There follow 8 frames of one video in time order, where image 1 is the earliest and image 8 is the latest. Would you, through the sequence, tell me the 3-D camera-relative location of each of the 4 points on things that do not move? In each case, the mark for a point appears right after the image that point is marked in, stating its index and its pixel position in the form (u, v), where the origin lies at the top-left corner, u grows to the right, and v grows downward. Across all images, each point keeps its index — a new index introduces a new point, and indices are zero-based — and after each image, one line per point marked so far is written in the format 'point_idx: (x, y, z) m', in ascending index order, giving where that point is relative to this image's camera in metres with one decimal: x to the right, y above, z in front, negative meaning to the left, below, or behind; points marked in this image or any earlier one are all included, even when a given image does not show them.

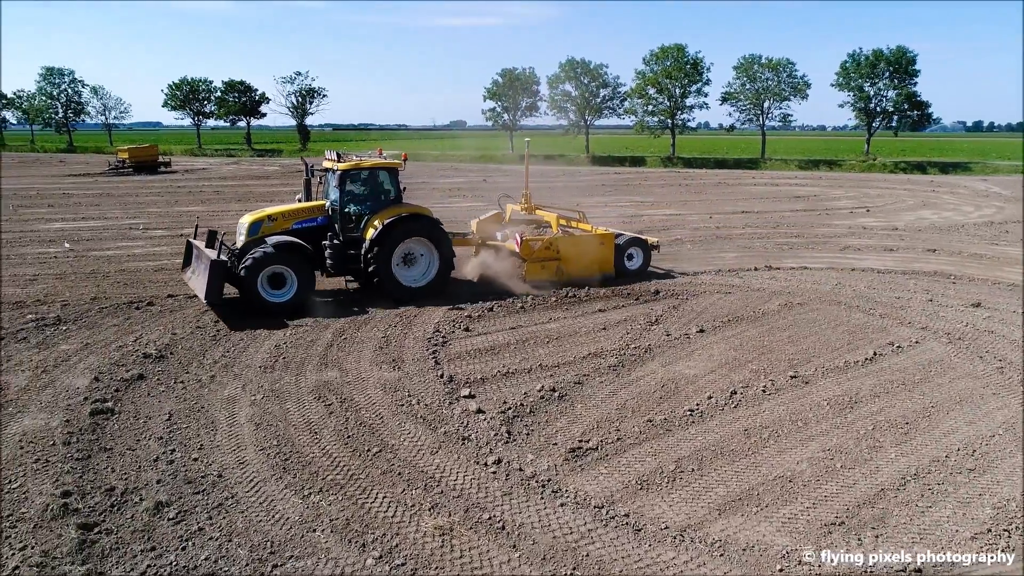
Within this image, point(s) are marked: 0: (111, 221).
0: (-10.3, +1.7, +18.7) m
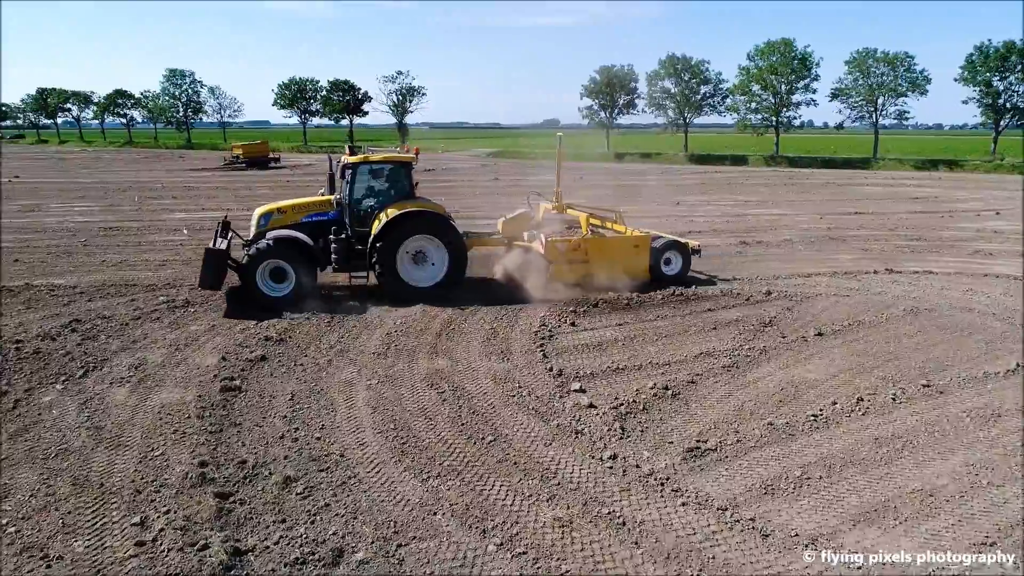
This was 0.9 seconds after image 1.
0: (-7.6, +2.1, +19.7) m
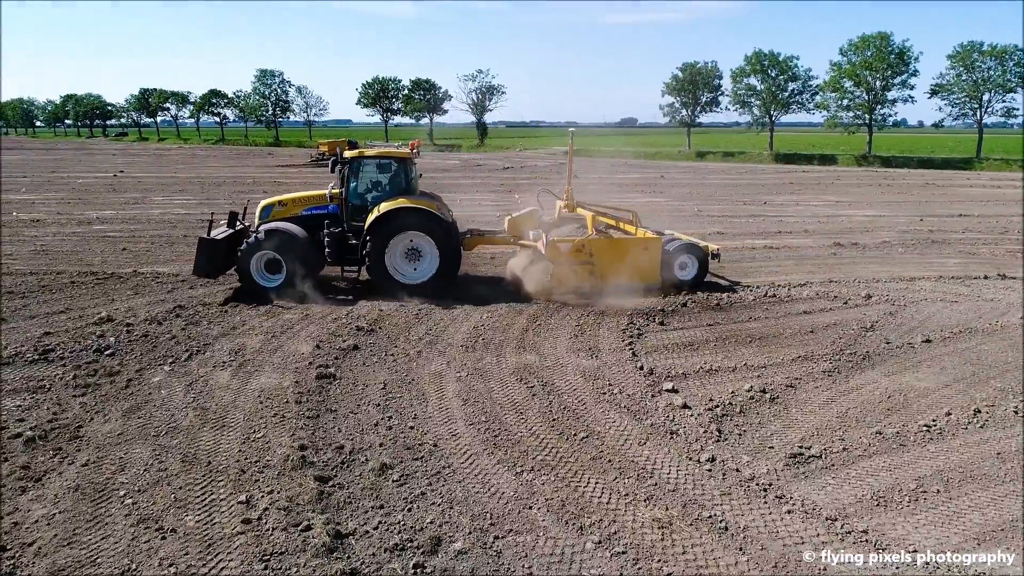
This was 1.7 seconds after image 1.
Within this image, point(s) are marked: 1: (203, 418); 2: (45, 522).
0: (-5.4, +2.3, +20.3) m
1: (-2.4, -1.0, +5.7) m
2: (-2.7, -1.4, +4.2) m
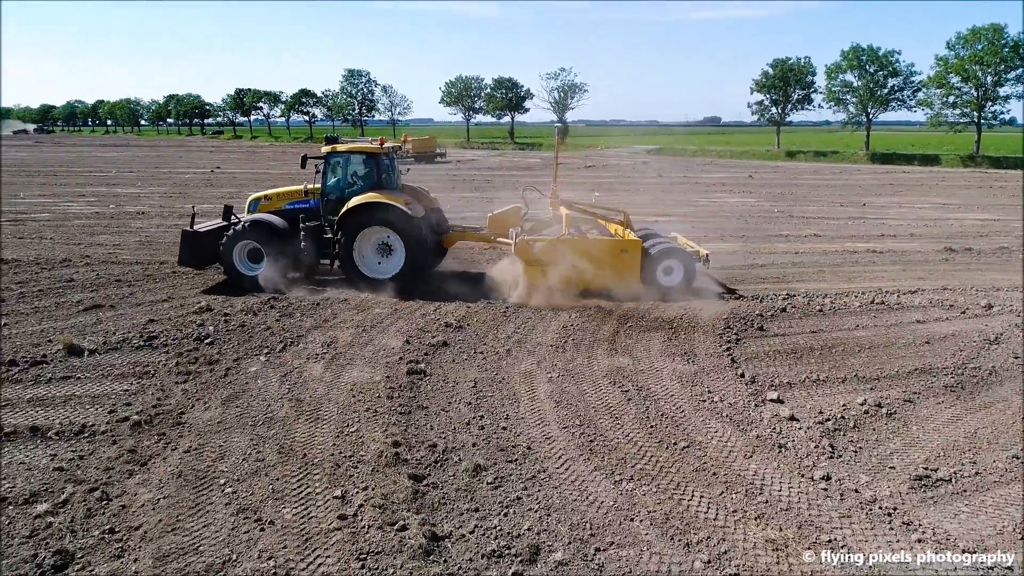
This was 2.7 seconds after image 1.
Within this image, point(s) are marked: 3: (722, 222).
0: (-3.1, +2.4, +20.6) m
1: (-1.7, -1.0, +5.7) m
2: (-2.2, -1.3, +4.3) m
3: (+4.9, +1.5, +16.8) m
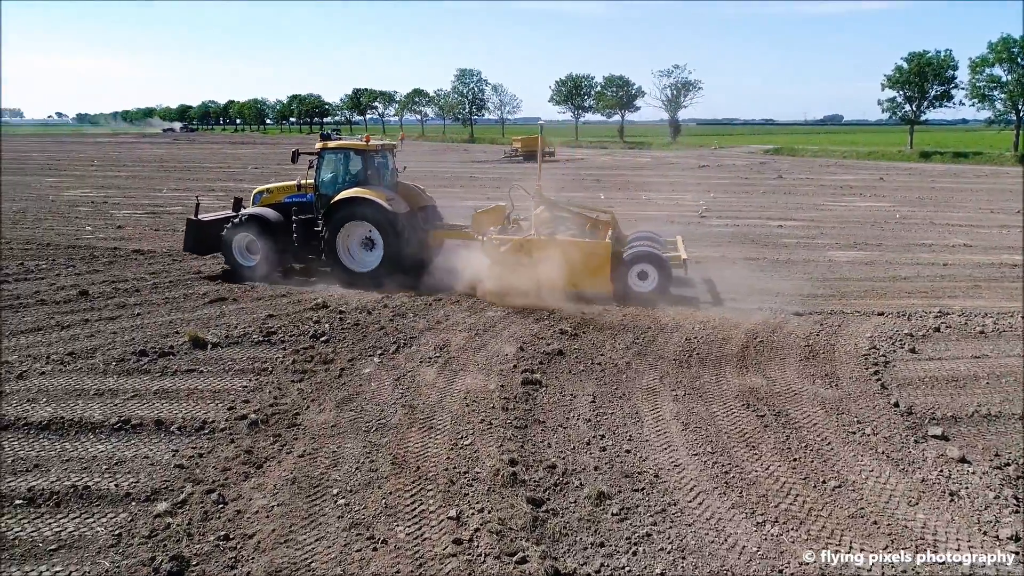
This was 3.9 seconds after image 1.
0: (+0.1, +2.4, +20.4) m
1: (-0.8, -1.0, +5.5) m
2: (-1.4, -1.3, +4.2) m
3: (+7.4, +1.3, +15.6) m
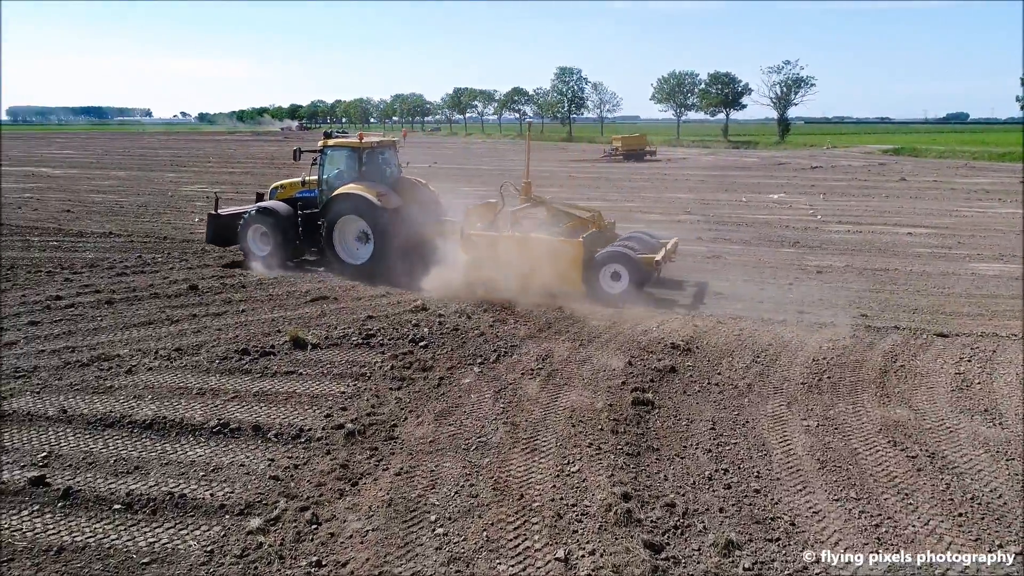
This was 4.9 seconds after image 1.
0: (+2.8, +2.3, +19.8) m
1: (0.0, -1.1, +5.2) m
2: (-0.8, -1.4, +3.9) m
3: (+9.5, +1.0, +14.1) m
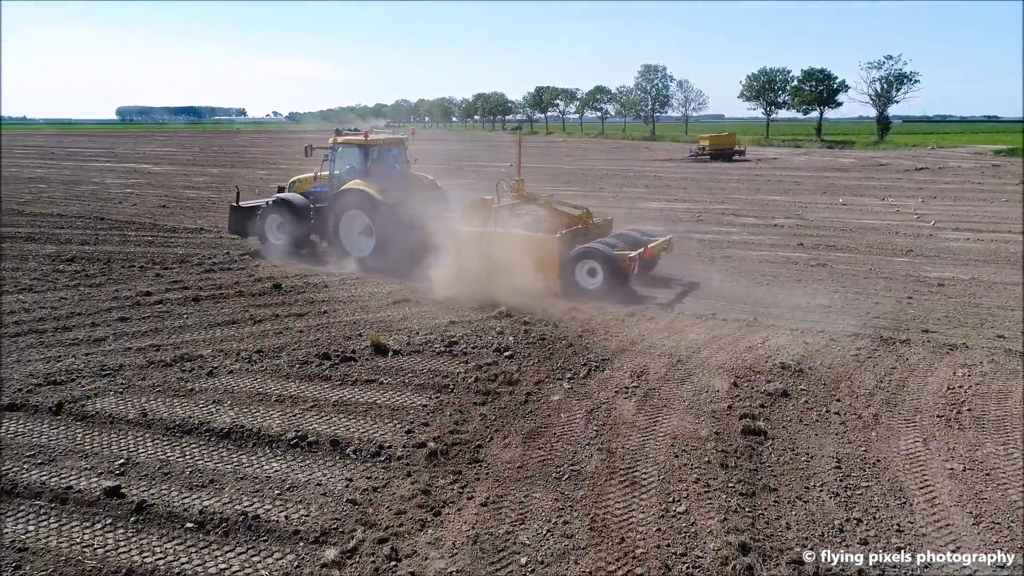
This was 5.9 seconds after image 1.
0: (+5.1, +2.2, +18.9) m
1: (+0.6, -1.1, +4.7) m
2: (-0.3, -1.4, +3.5) m
3: (+11.0, +0.7, +12.5) m
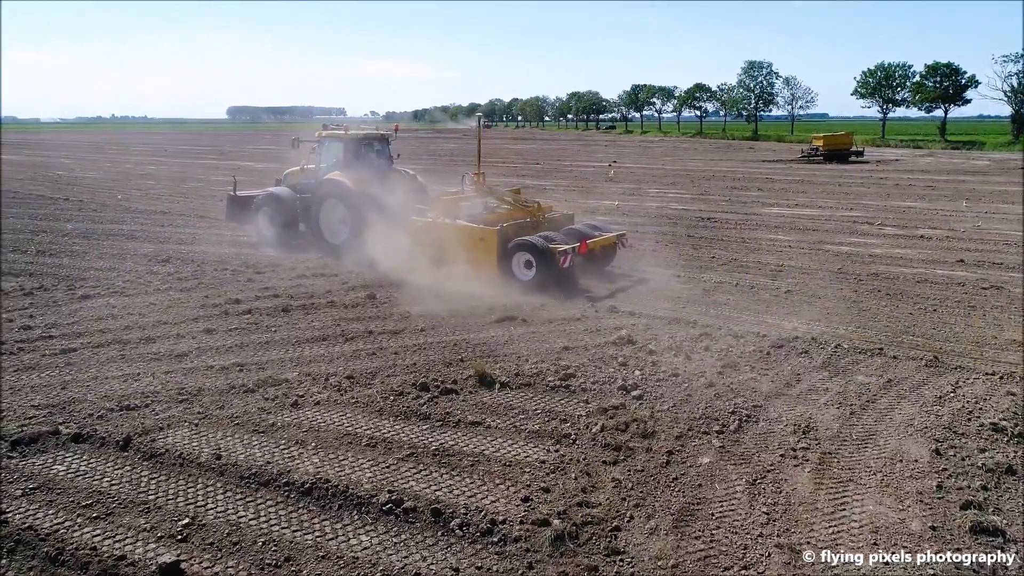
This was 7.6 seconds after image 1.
0: (+7.6, +1.8, +17.1) m
1: (+1.4, -1.4, +3.5) m
2: (+0.3, -1.6, +2.5) m
3: (+12.7, +0.2, +10.1) m
